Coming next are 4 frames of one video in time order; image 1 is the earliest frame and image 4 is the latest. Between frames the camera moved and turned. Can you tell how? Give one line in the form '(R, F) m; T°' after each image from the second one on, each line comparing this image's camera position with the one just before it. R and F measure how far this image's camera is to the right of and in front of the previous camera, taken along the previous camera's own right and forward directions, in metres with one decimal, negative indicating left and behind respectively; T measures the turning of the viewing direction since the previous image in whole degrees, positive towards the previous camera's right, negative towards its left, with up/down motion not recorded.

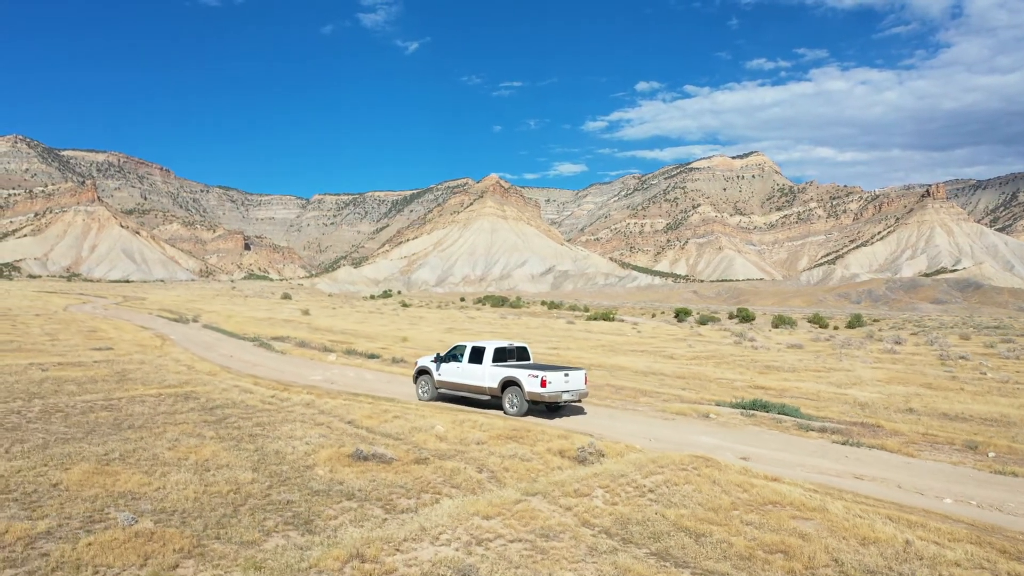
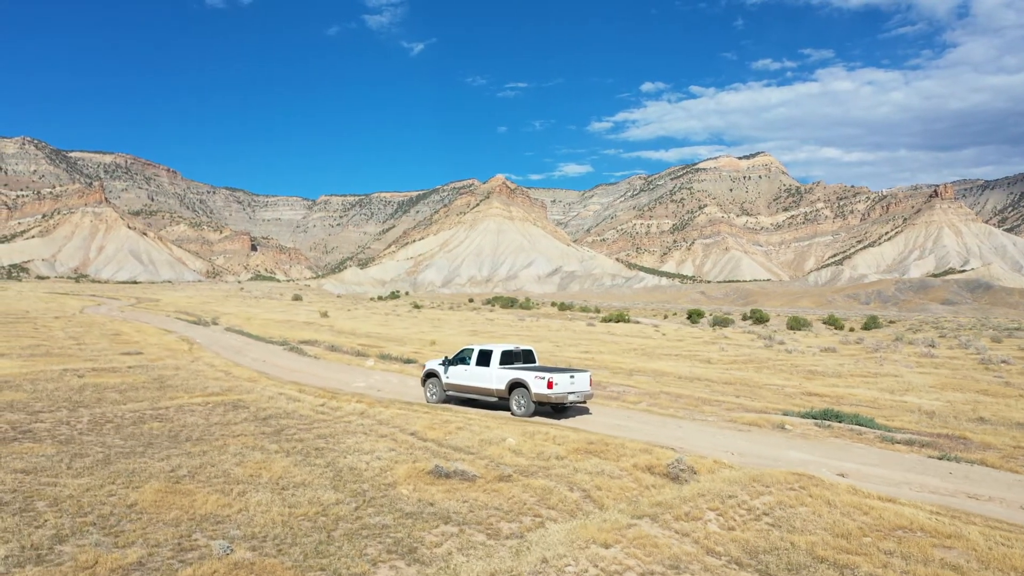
(-1.3, +0.6) m; -1°
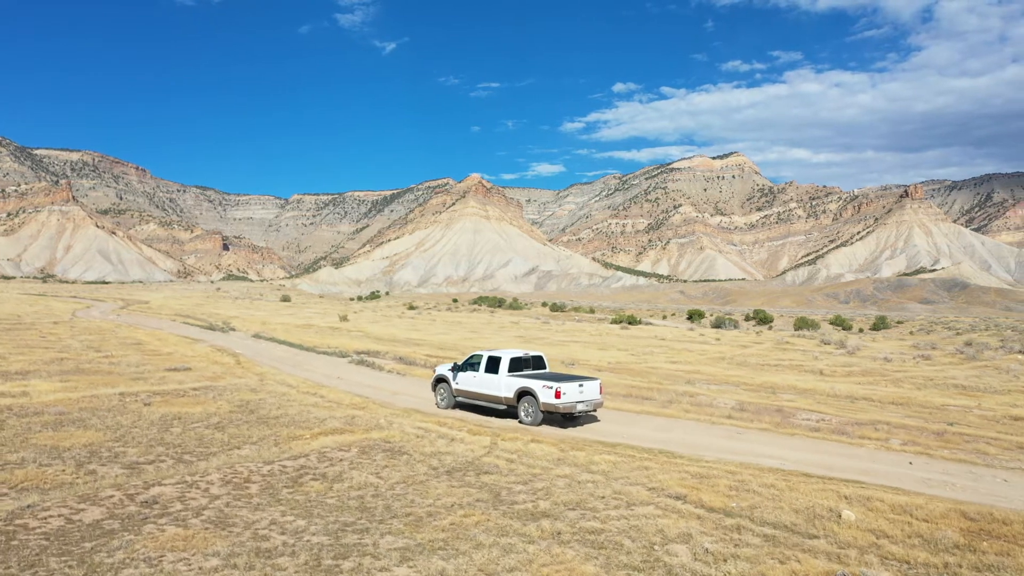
(-5.1, +3.7) m; +2°
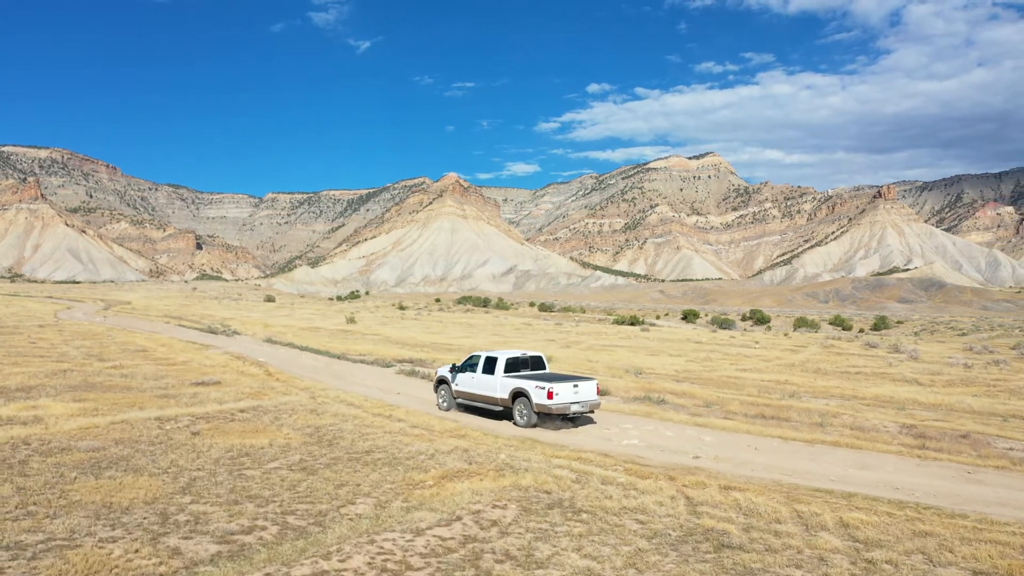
(-3.5, +3.2) m; +2°
